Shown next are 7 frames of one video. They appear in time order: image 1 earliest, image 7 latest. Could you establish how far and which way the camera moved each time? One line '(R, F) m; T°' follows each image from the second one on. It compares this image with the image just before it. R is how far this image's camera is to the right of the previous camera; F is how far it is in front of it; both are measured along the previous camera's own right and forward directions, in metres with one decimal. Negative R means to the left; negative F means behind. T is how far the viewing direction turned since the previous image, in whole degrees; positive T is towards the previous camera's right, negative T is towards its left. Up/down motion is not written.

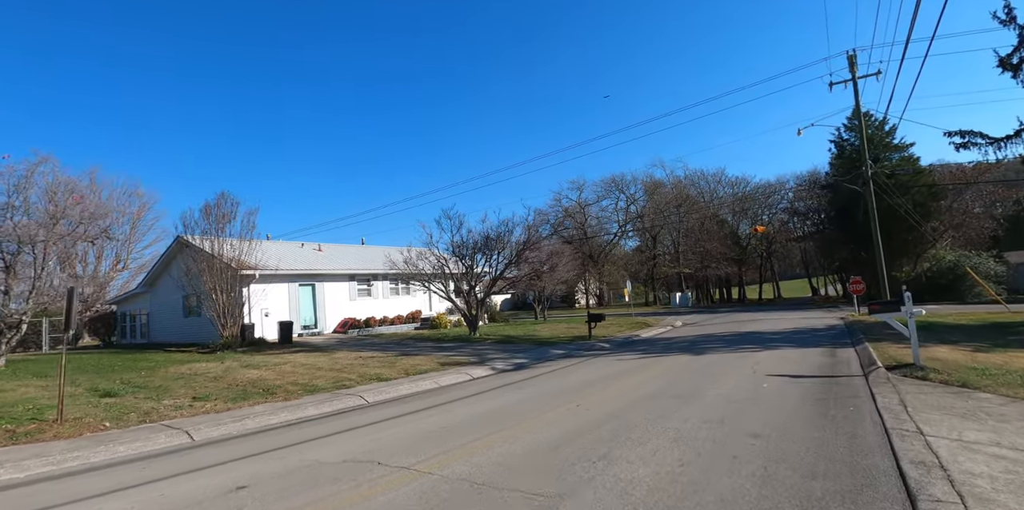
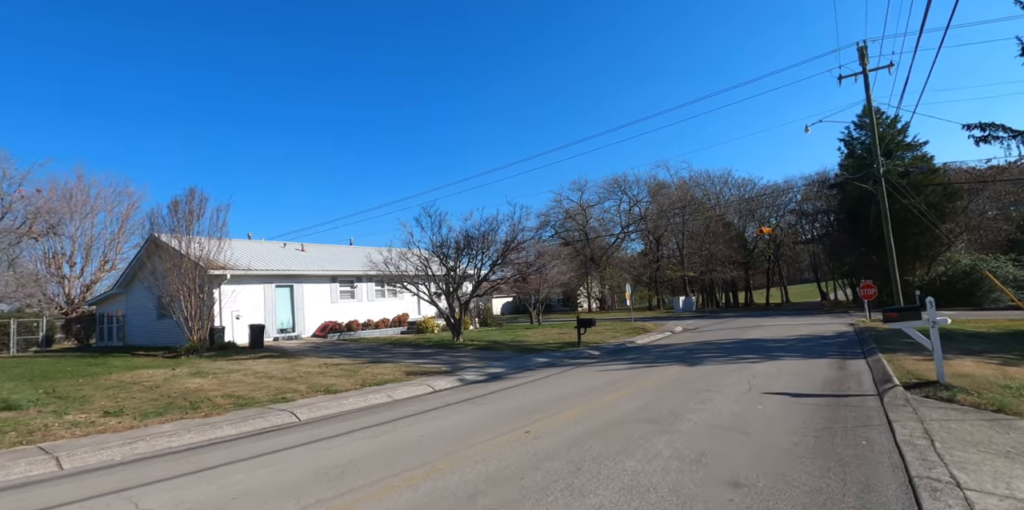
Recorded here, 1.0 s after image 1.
(+0.8, +1.3) m; -1°
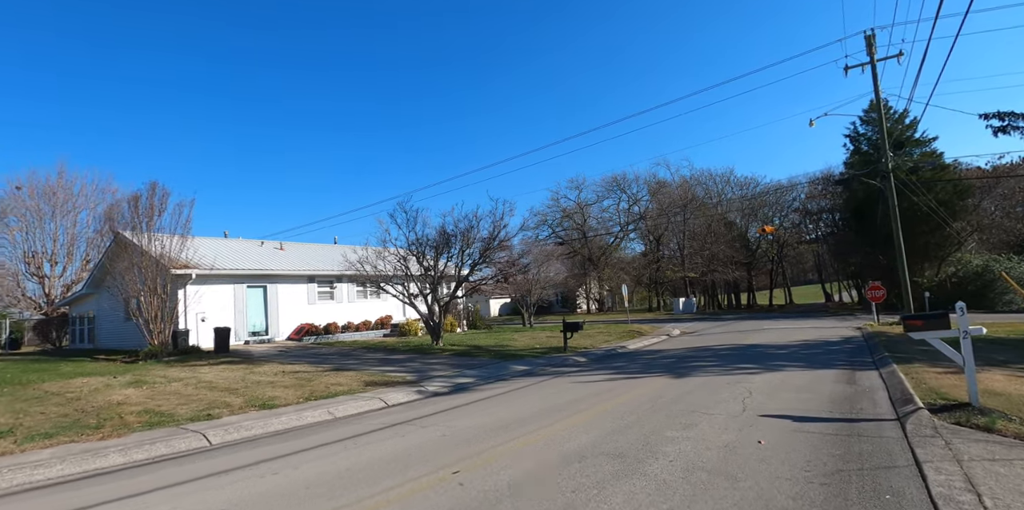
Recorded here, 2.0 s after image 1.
(+0.7, +1.3) m; 0°
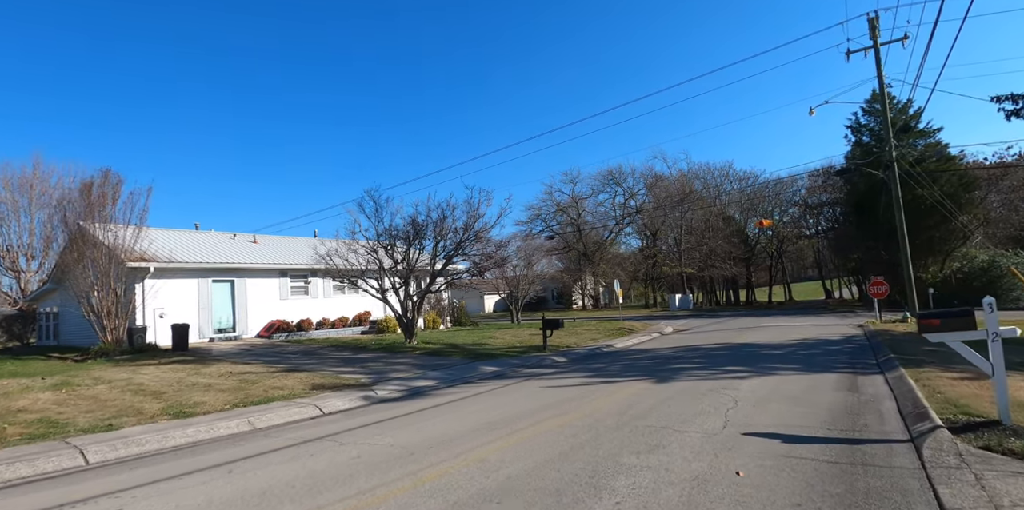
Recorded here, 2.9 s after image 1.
(+0.7, +1.2) m; 0°
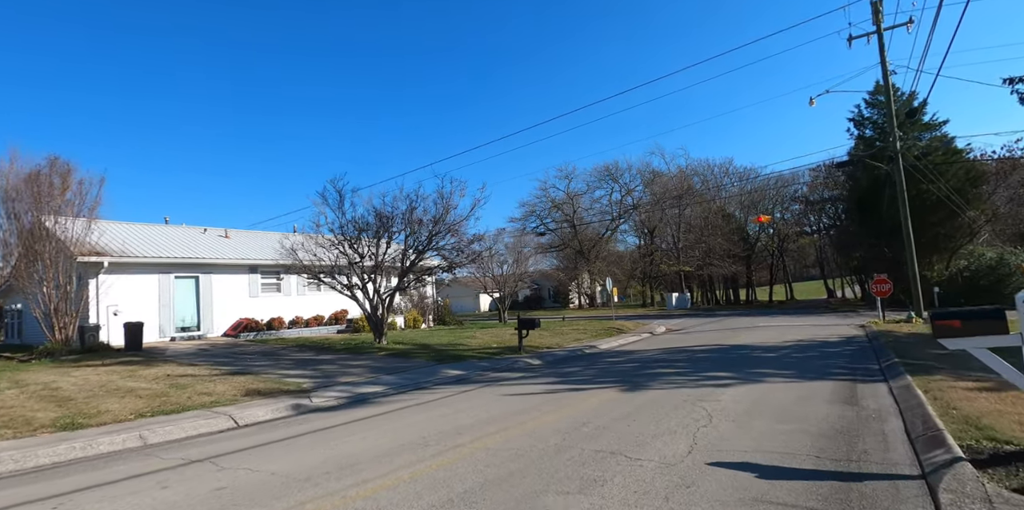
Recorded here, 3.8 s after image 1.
(+0.8, +1.2) m; 0°
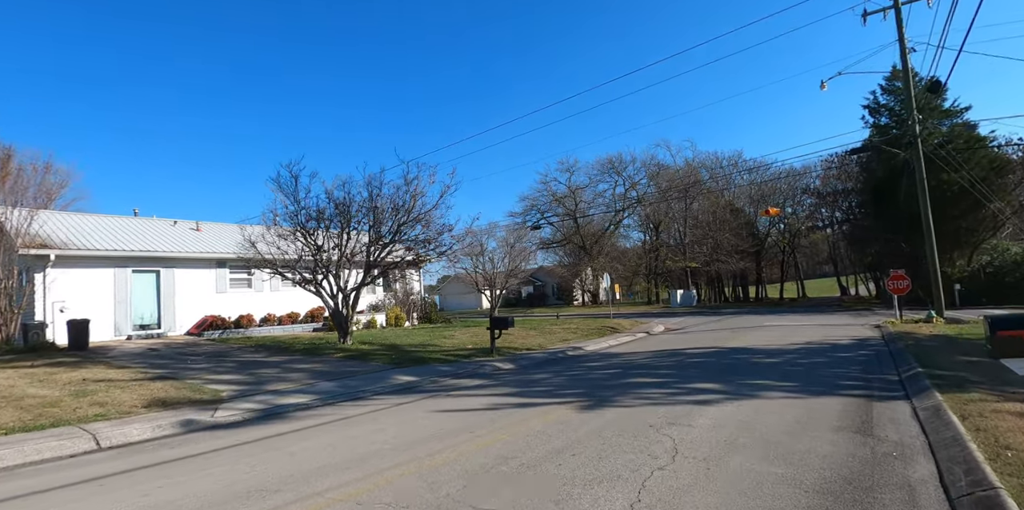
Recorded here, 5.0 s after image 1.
(+1.0, +1.5) m; -1°
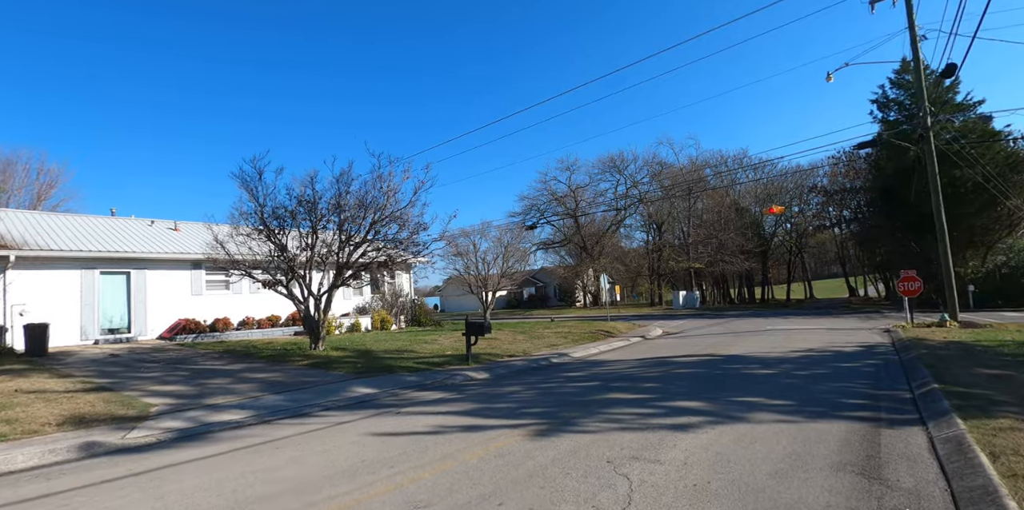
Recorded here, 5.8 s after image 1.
(+0.7, +0.9) m; -1°
